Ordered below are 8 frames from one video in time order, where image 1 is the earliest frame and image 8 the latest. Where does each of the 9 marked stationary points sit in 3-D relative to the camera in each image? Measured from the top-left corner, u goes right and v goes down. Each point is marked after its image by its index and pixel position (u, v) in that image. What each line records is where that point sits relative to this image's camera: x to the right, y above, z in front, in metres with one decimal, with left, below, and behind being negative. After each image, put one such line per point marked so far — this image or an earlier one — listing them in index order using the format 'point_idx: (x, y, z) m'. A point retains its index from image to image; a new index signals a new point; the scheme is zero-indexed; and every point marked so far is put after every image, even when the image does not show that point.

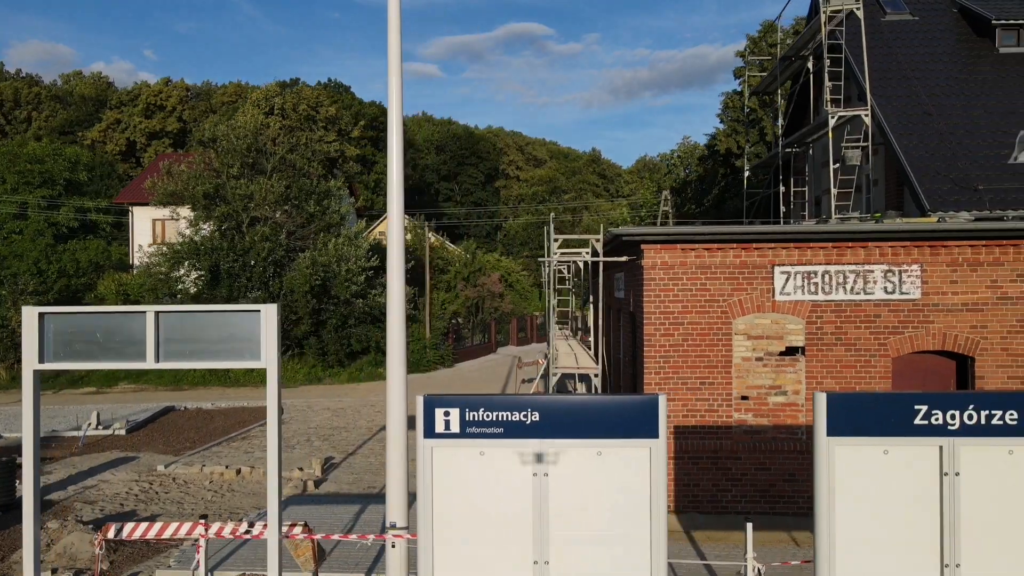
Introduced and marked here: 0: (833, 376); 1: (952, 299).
0: (+3.9, -1.1, +10.5) m
1: (+5.3, -0.1, +10.4) m
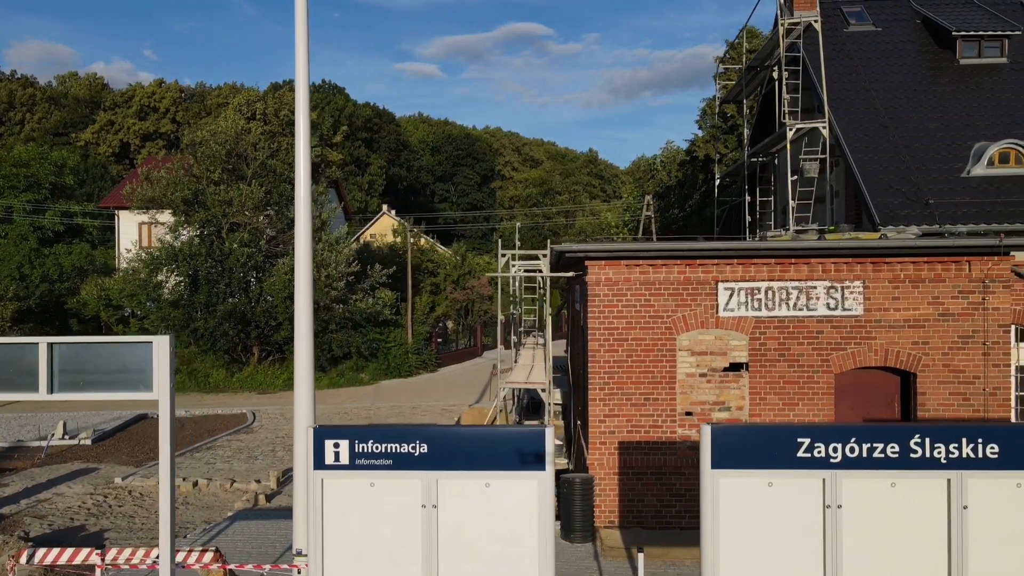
0: (+3.2, -1.3, +10.5) m
1: (+4.6, -0.3, +10.4) m
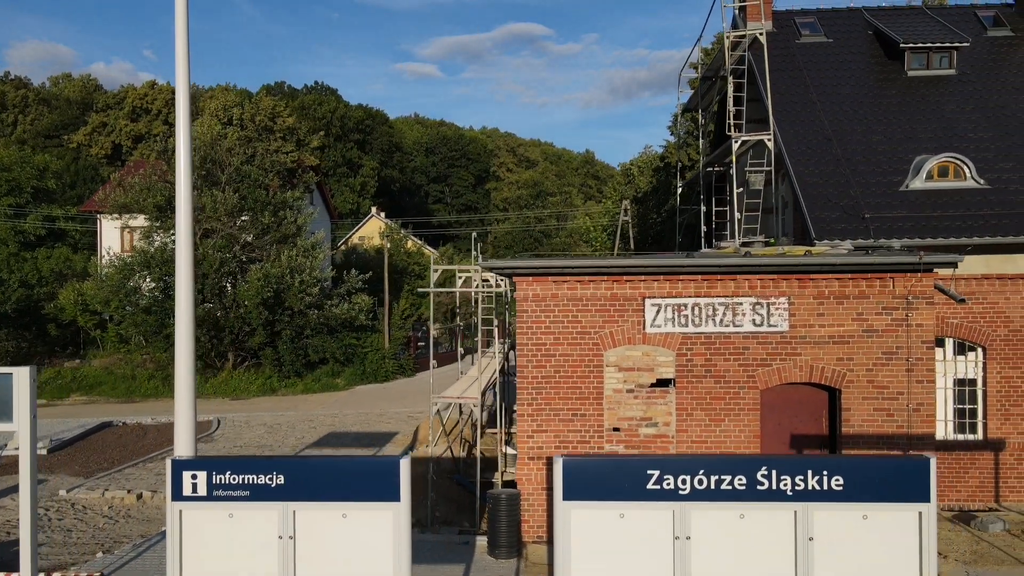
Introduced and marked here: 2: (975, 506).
0: (+2.3, -1.5, +10.6) m
1: (+3.7, -0.5, +10.5) m
2: (+6.7, -3.1, +12.4) m
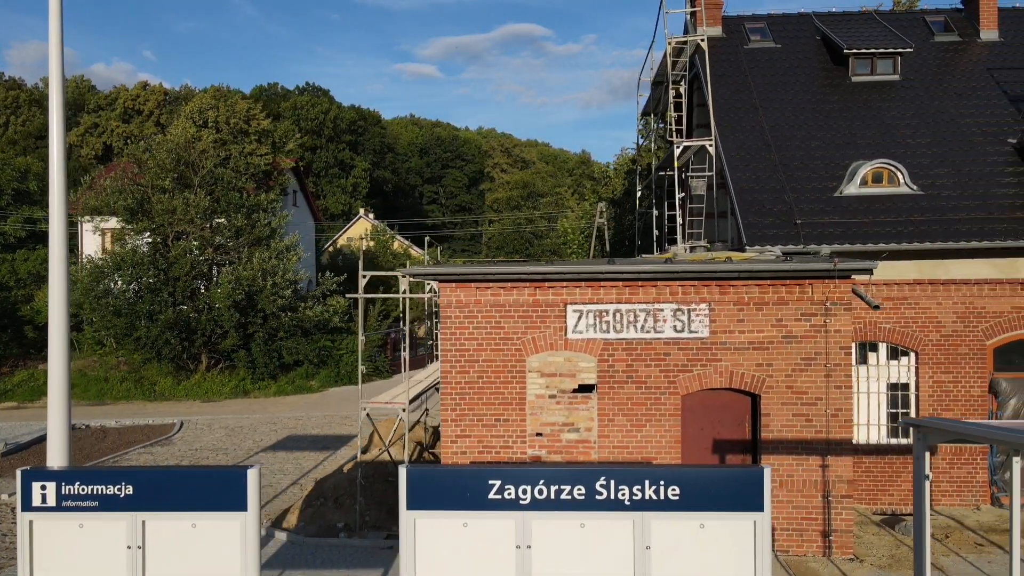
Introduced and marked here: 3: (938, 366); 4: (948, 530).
0: (+1.4, -1.6, +10.6) m
1: (+2.8, -0.6, +10.5) m
2: (+5.7, -3.2, +12.5) m
3: (+6.3, -1.1, +12.6) m
4: (+5.8, -3.2, +11.4) m
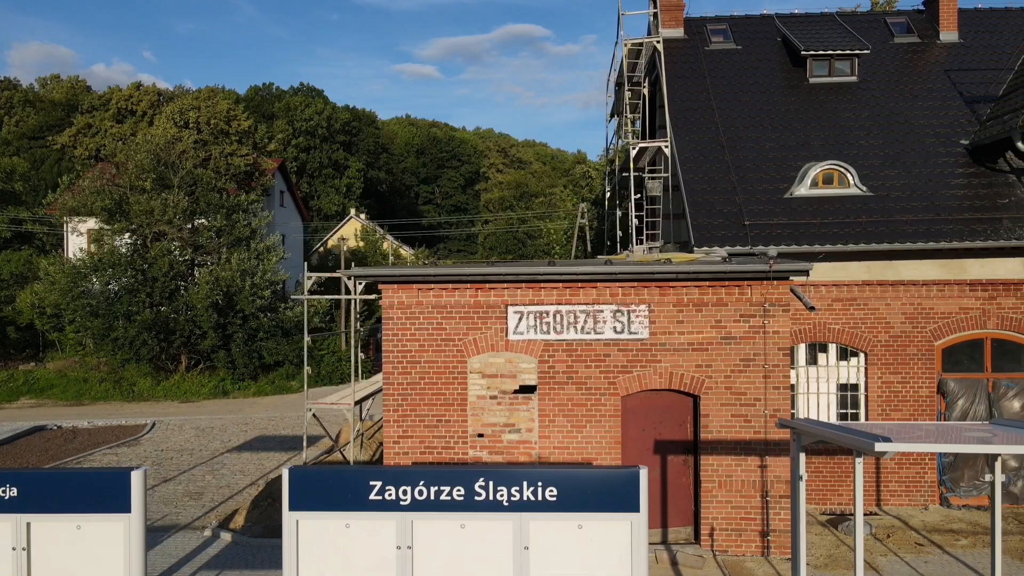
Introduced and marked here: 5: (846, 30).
0: (+0.7, -1.6, +10.7) m
1: (+2.0, -0.6, +10.6) m
2: (+5.0, -3.2, +12.6) m
3: (+5.5, -1.1, +12.7) m
4: (+5.0, -3.2, +11.5) m
5: (+6.4, +4.9, +16.5) m
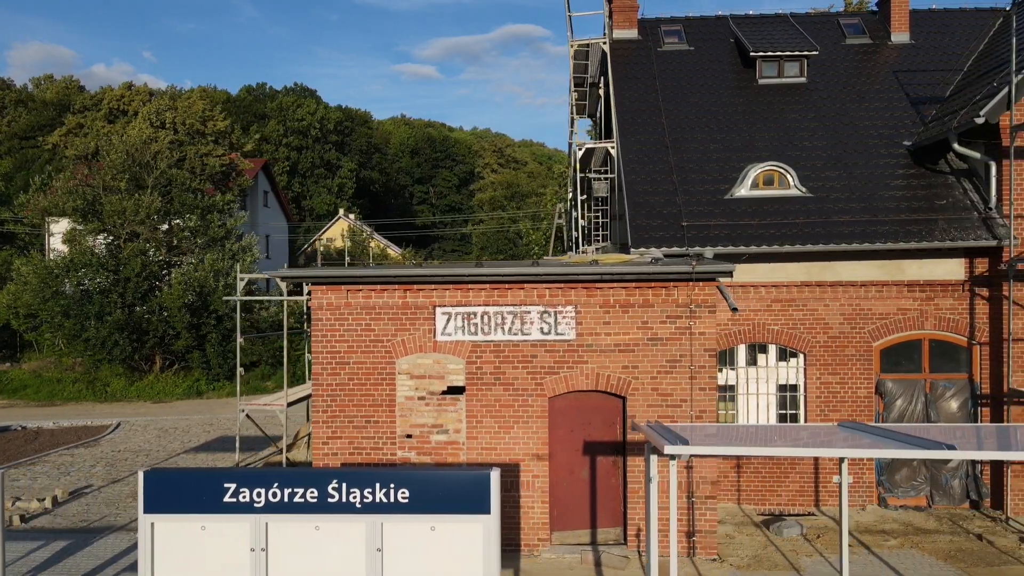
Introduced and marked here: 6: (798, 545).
0: (-0.2, -1.6, +10.7) m
1: (+1.1, -0.6, +10.6) m
2: (+4.1, -3.2, +12.6) m
3: (+4.6, -1.2, +12.7) m
4: (+4.1, -3.2, +11.5) m
5: (+5.5, +4.9, +16.5) m
6: (+3.6, -3.3, +11.0) m
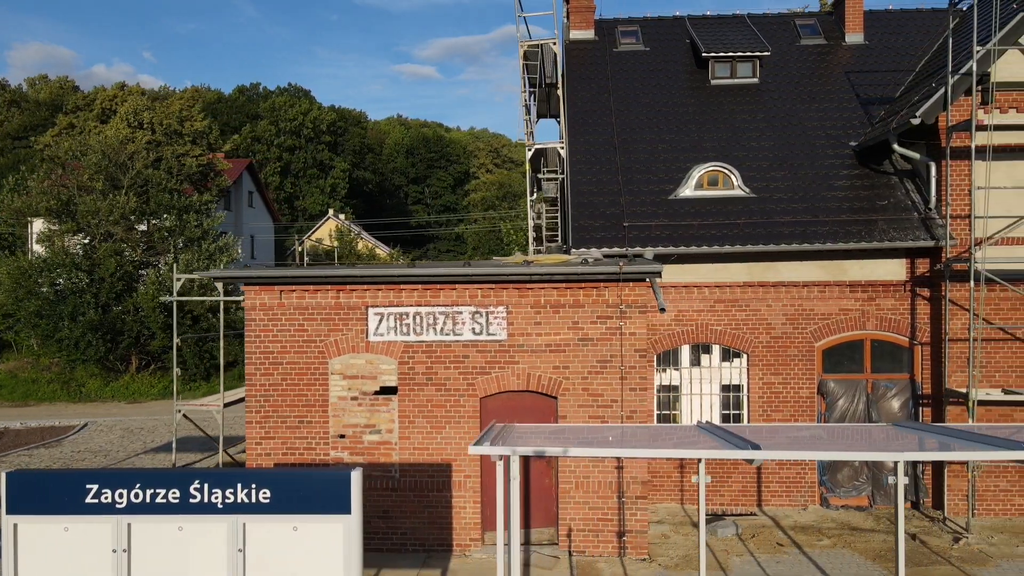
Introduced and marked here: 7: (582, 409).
0: (-1.1, -1.6, +10.7) m
1: (+0.3, -0.6, +10.6) m
2: (+3.3, -3.3, +12.6) m
3: (+3.8, -1.2, +12.7) m
4: (+3.3, -3.2, +11.5) m
5: (+4.6, +4.9, +16.5) m
6: (+2.8, -3.3, +11.0) m
7: (+0.9, -1.5, +10.6) m
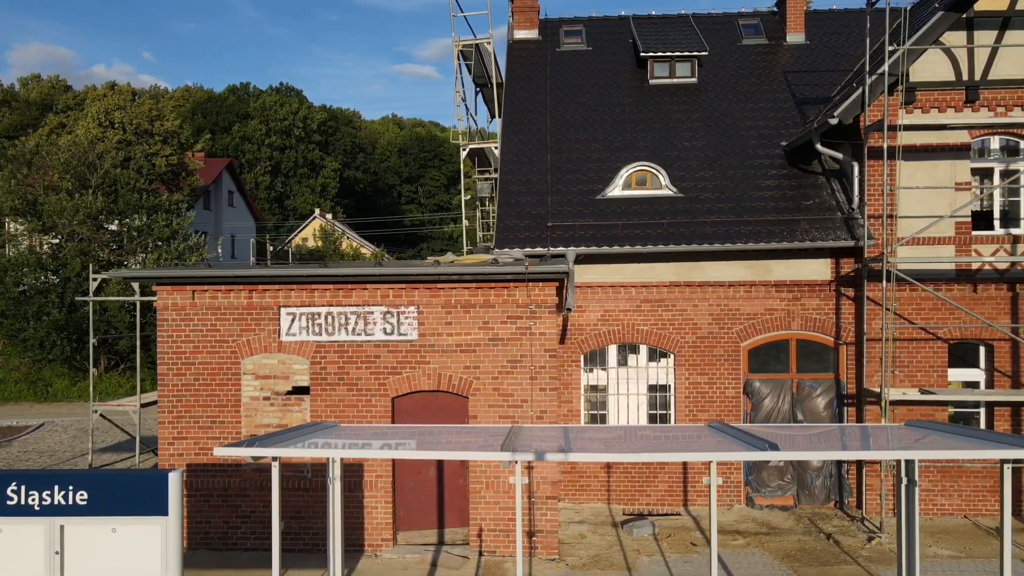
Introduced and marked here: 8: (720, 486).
0: (-2.2, -1.6, +10.7) m
1: (-0.8, -0.6, +10.6) m
2: (+2.2, -3.2, +12.6) m
3: (+2.7, -1.2, +12.7) m
4: (+2.2, -3.2, +11.5) m
5: (+3.5, +4.9, +16.5) m
6: (+1.7, -3.3, +11.0) m
7: (-0.2, -1.5, +10.6) m
8: (+3.0, -2.9, +12.7) m
